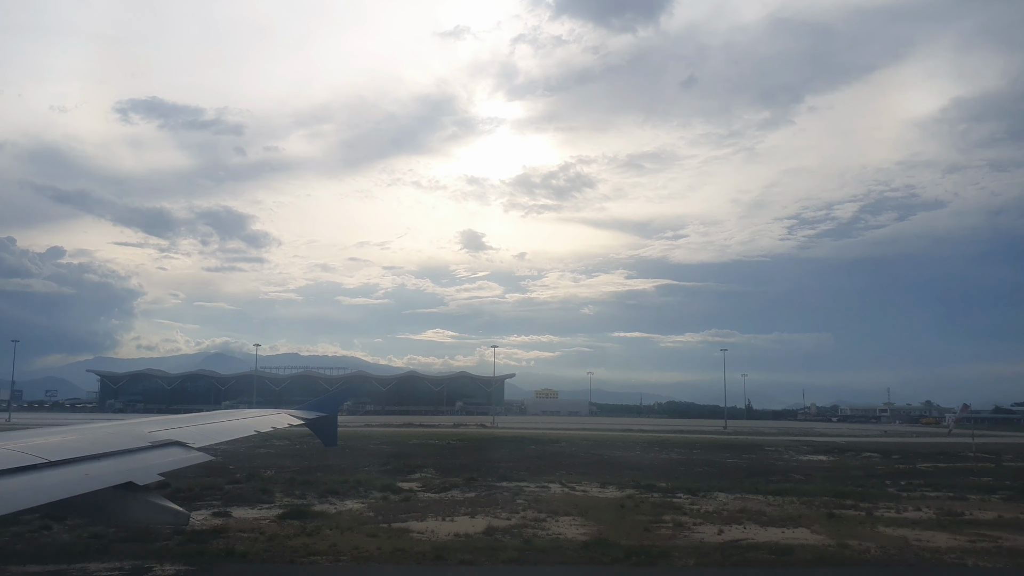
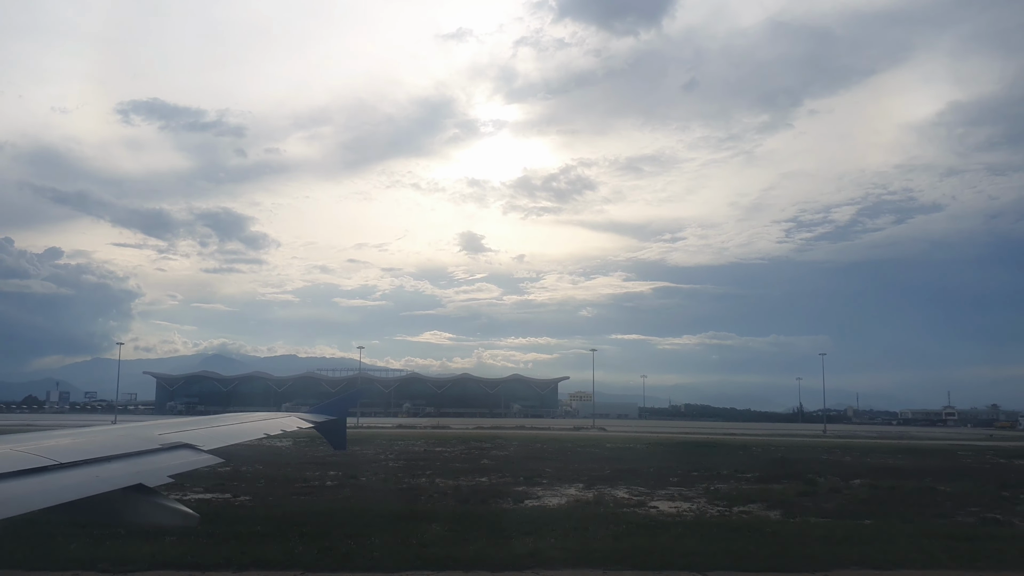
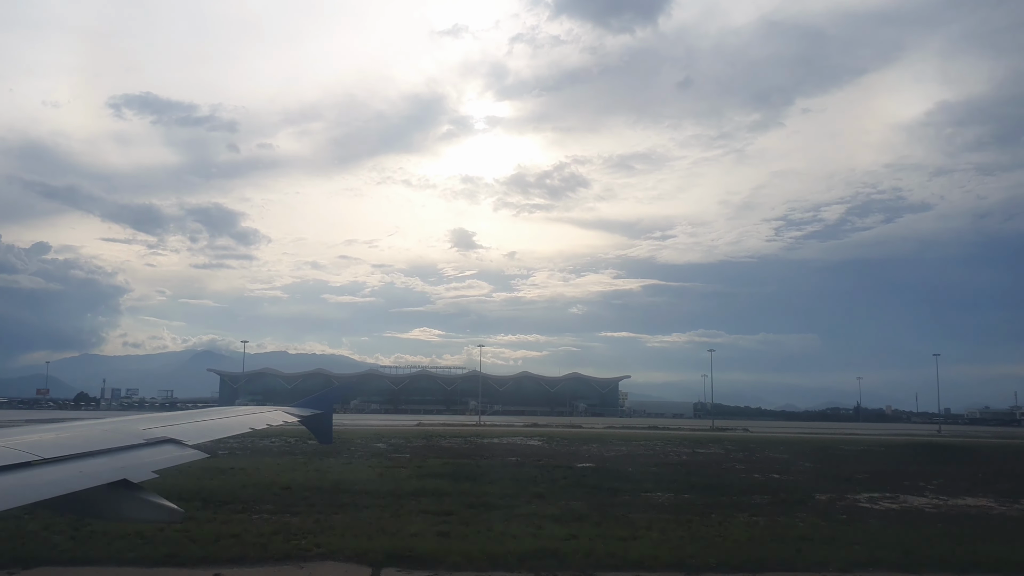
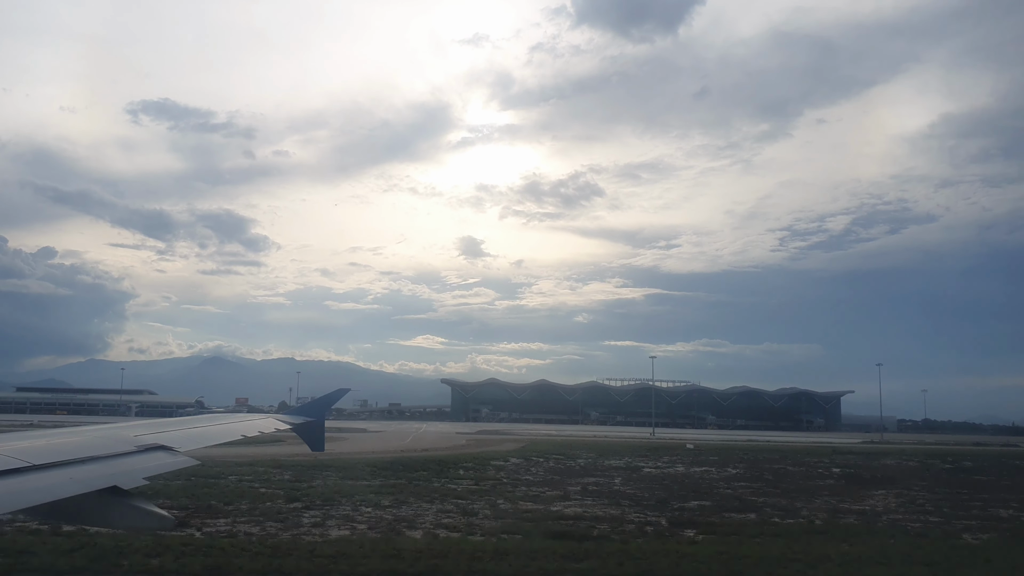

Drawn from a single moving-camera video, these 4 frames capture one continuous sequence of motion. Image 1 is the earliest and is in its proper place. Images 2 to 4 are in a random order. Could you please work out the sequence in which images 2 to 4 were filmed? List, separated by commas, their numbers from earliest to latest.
2, 3, 4
